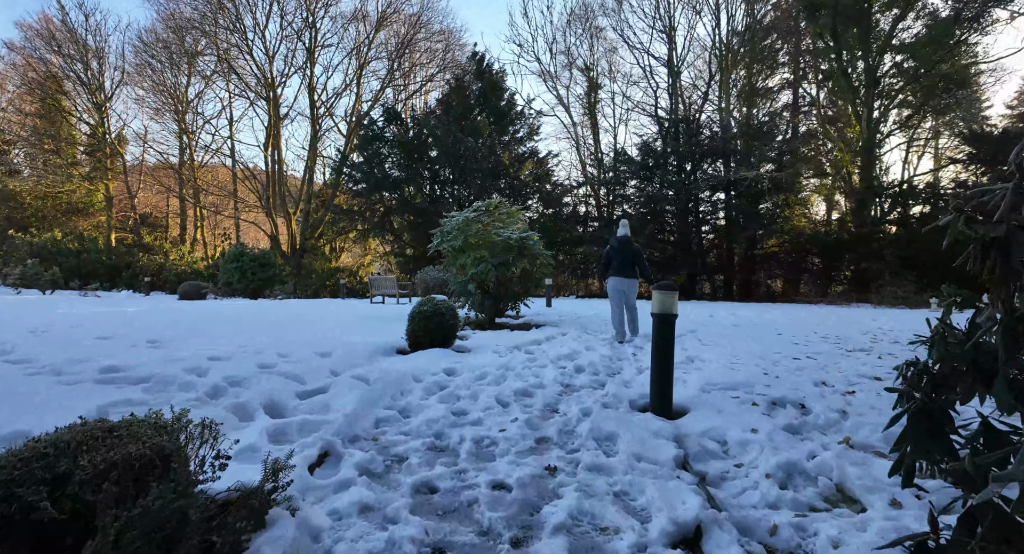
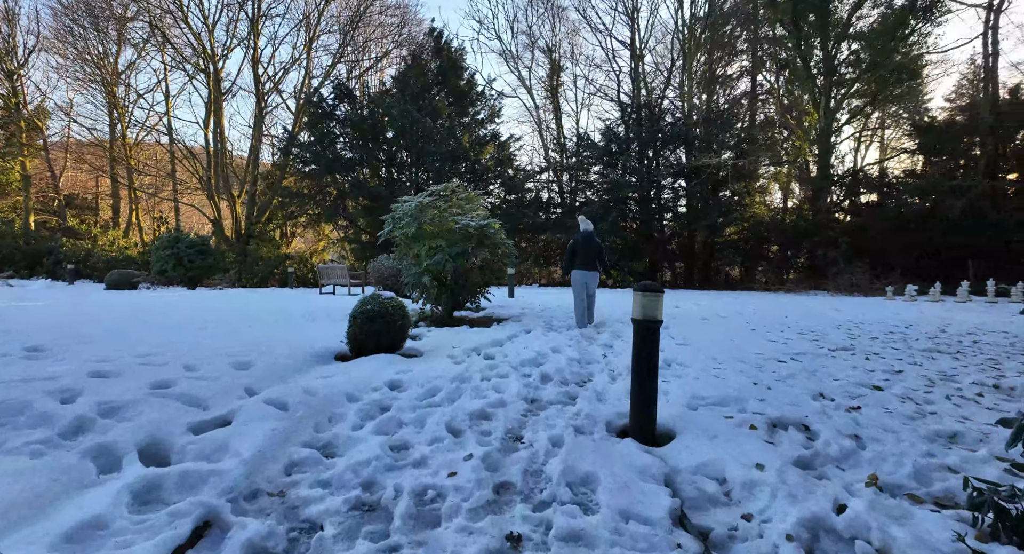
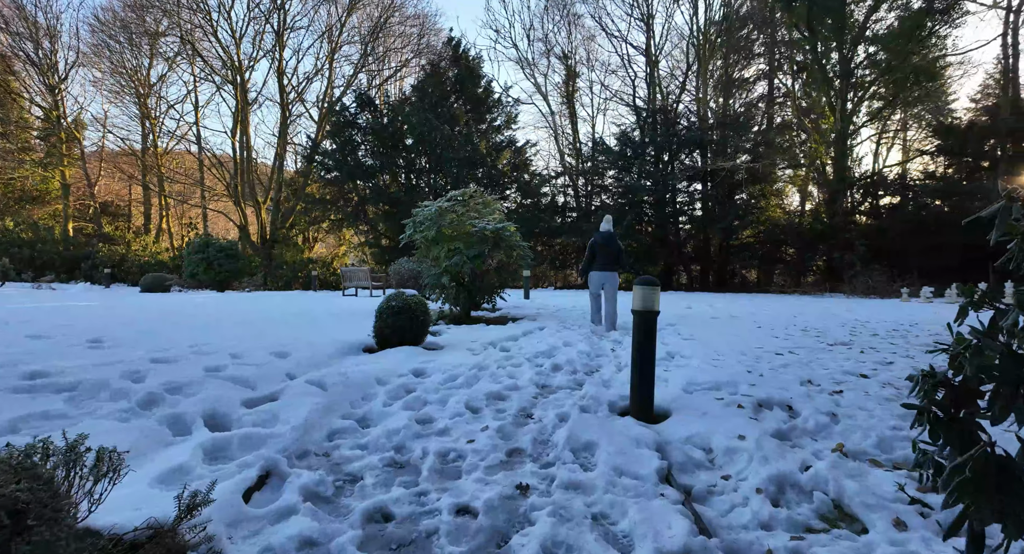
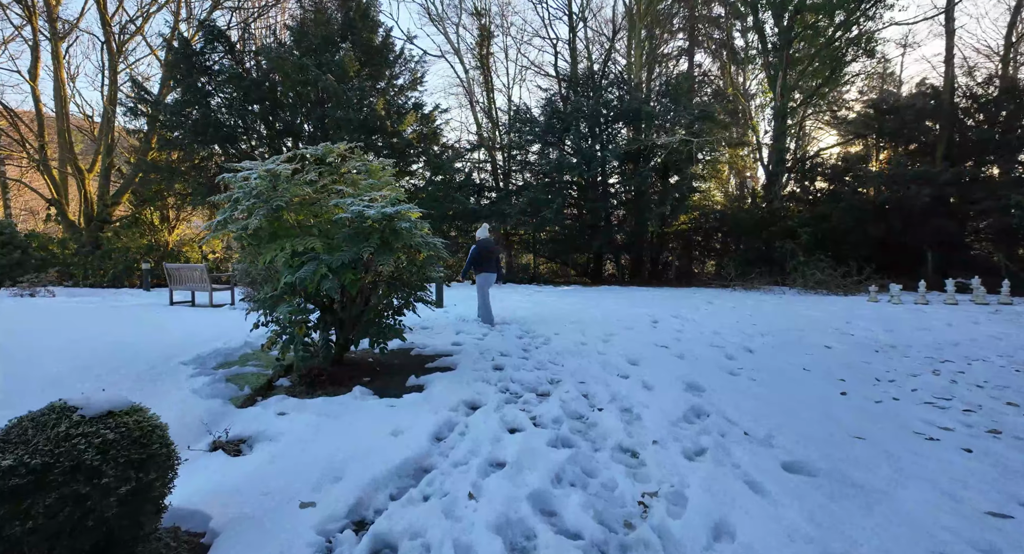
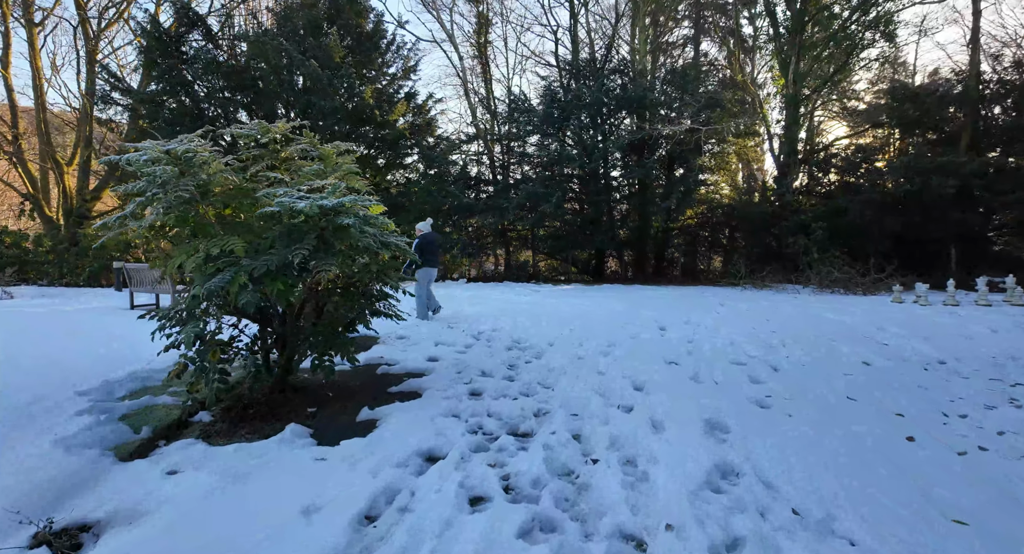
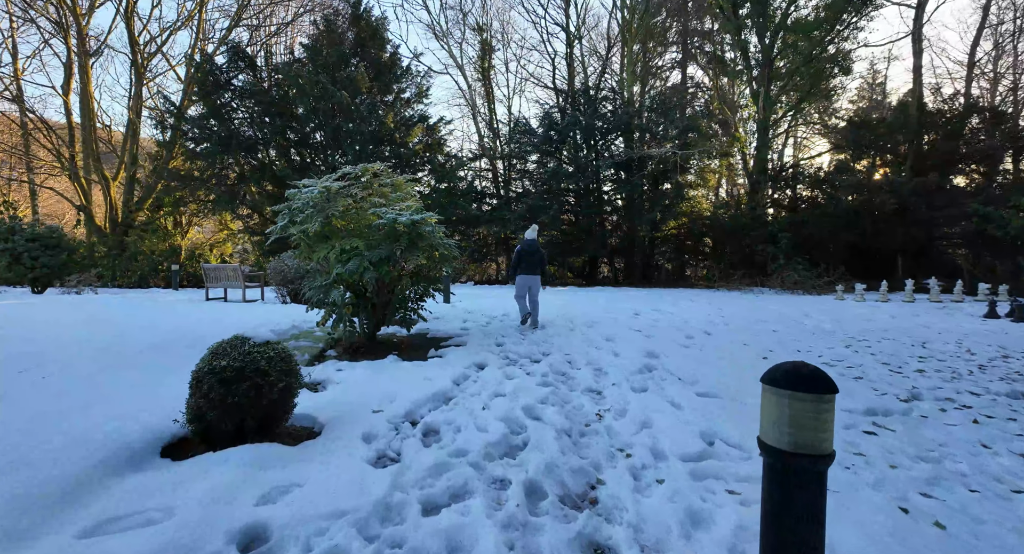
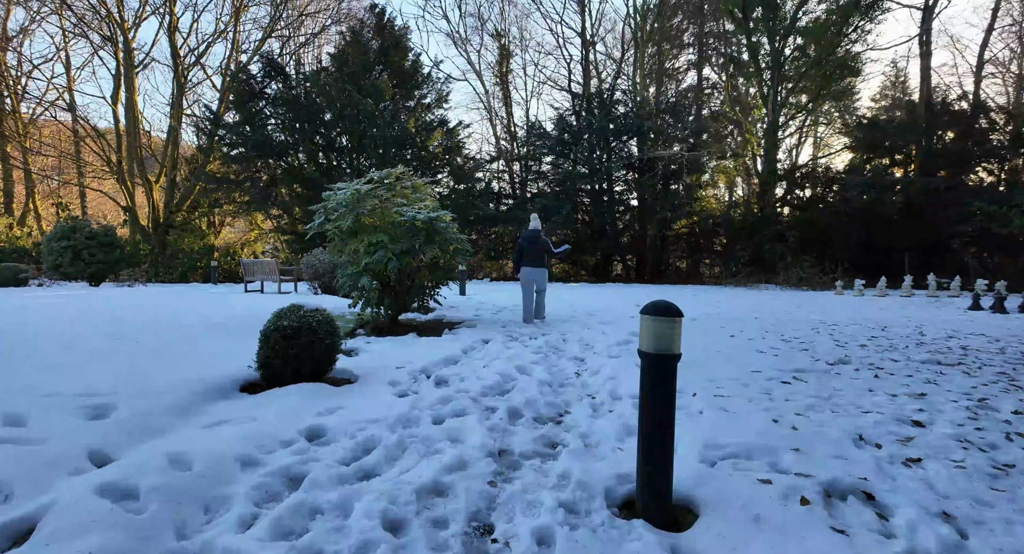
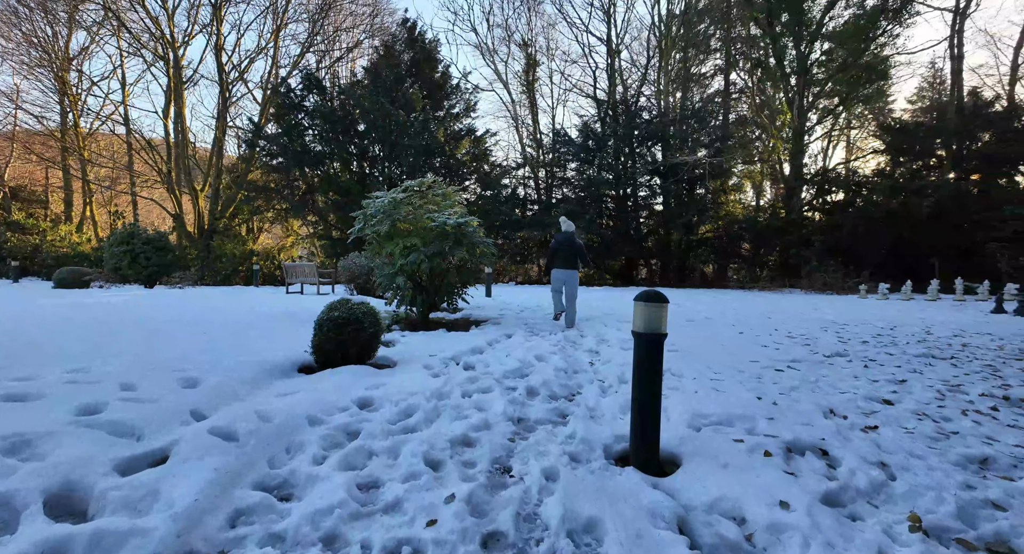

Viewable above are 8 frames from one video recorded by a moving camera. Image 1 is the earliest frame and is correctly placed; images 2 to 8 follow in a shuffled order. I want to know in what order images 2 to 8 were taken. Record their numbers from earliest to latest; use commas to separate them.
3, 2, 8, 7, 6, 4, 5
